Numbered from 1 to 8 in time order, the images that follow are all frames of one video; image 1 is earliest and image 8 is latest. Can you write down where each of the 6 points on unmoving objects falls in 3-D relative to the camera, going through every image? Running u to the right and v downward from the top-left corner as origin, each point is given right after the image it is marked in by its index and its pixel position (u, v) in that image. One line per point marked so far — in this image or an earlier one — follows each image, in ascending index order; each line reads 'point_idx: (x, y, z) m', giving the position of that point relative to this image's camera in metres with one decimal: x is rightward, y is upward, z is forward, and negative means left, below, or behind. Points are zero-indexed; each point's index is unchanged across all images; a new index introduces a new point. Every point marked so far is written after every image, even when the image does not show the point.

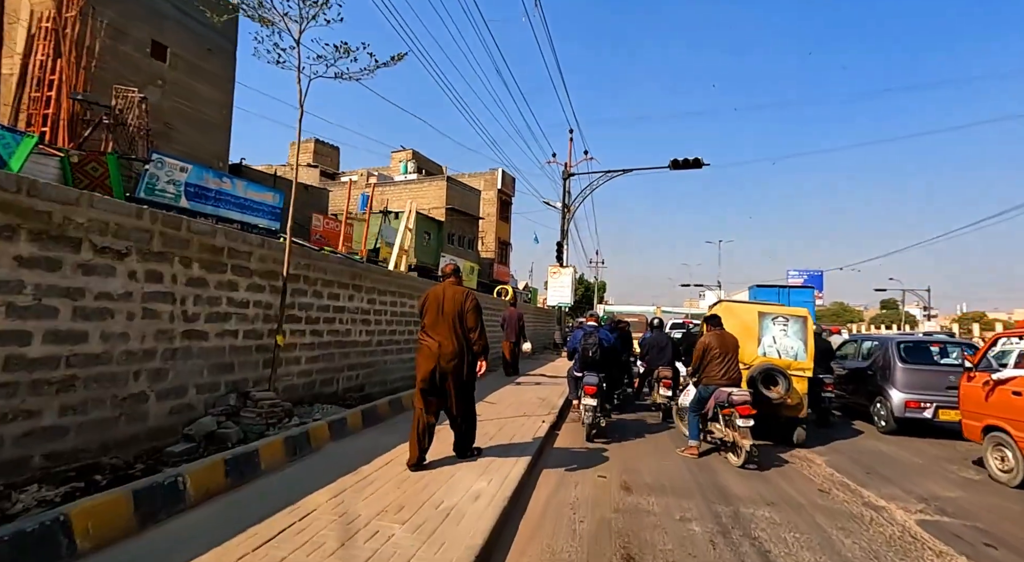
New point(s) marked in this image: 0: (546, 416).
0: (+0.5, -2.0, +8.2) m
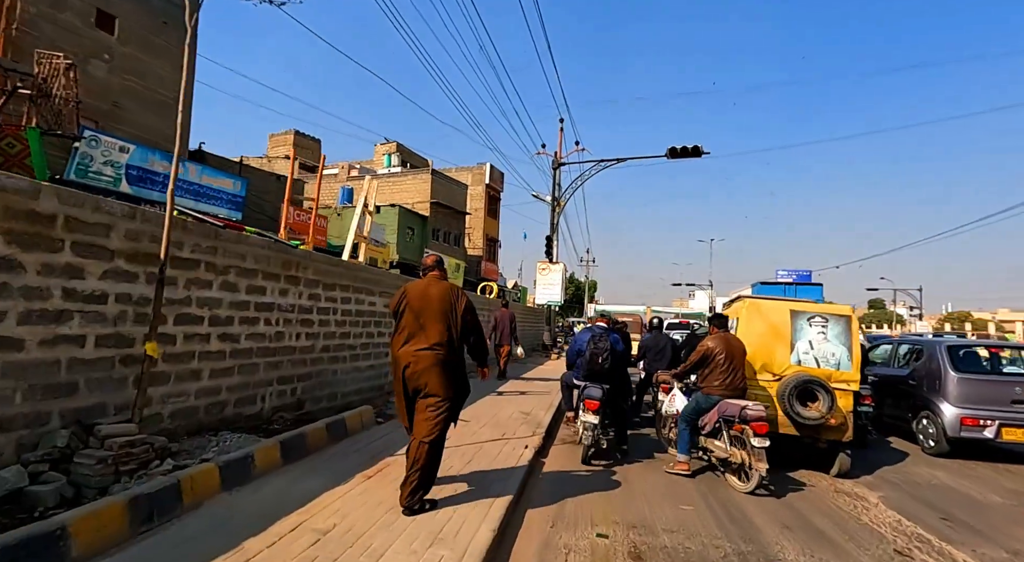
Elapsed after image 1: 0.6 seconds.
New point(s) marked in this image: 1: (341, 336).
0: (+0.2, -1.9, +6.7) m
1: (-2.2, -0.7, +6.8) m
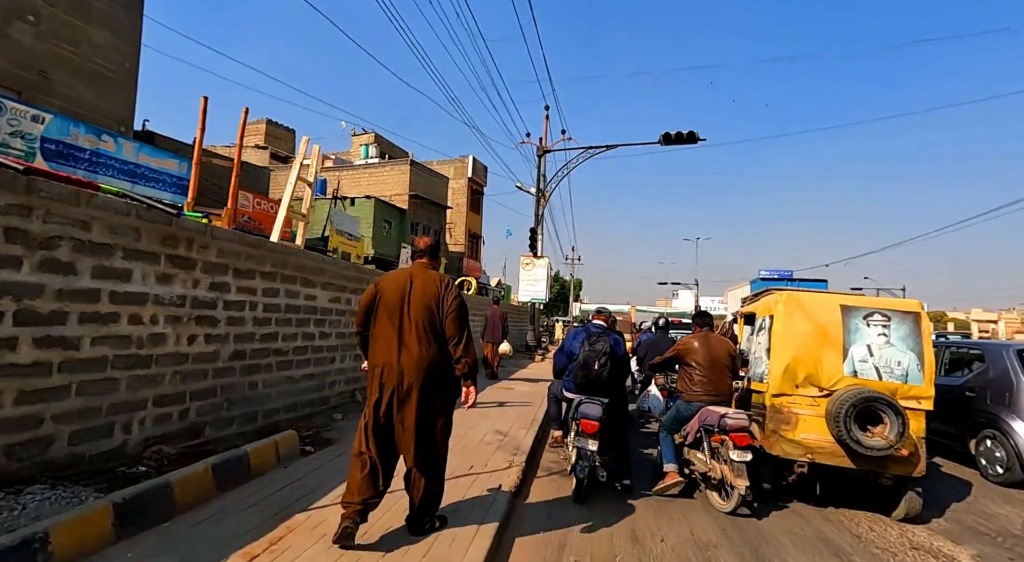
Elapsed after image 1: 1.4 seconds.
0: (0.0, -1.8, +5.3) m
1: (-2.5, -0.6, +5.2) m
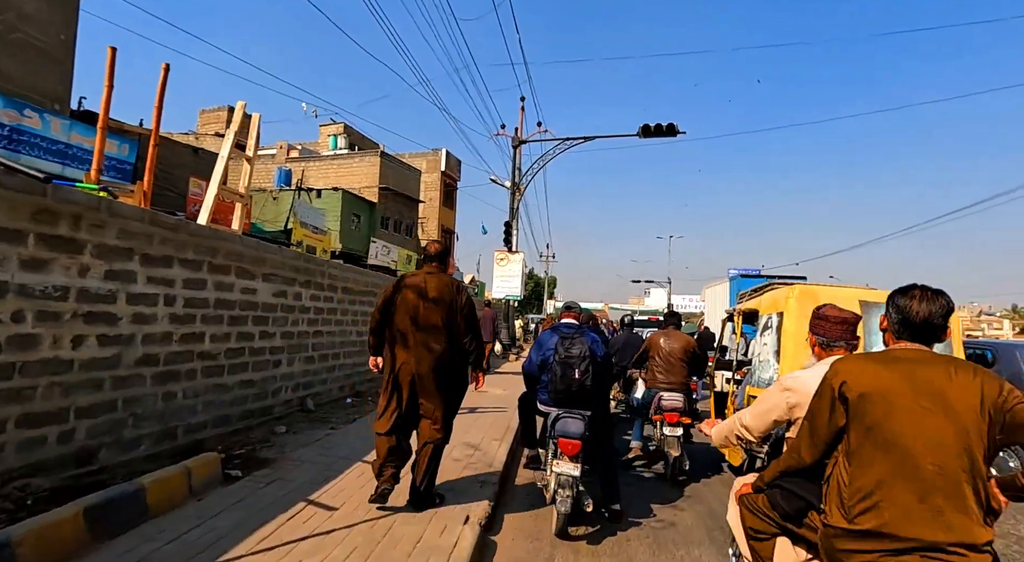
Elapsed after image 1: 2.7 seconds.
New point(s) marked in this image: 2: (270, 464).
0: (-0.3, -1.7, +4.5) m
1: (-2.7, -0.5, +4.4) m
2: (-2.0, -1.5, +4.4) m
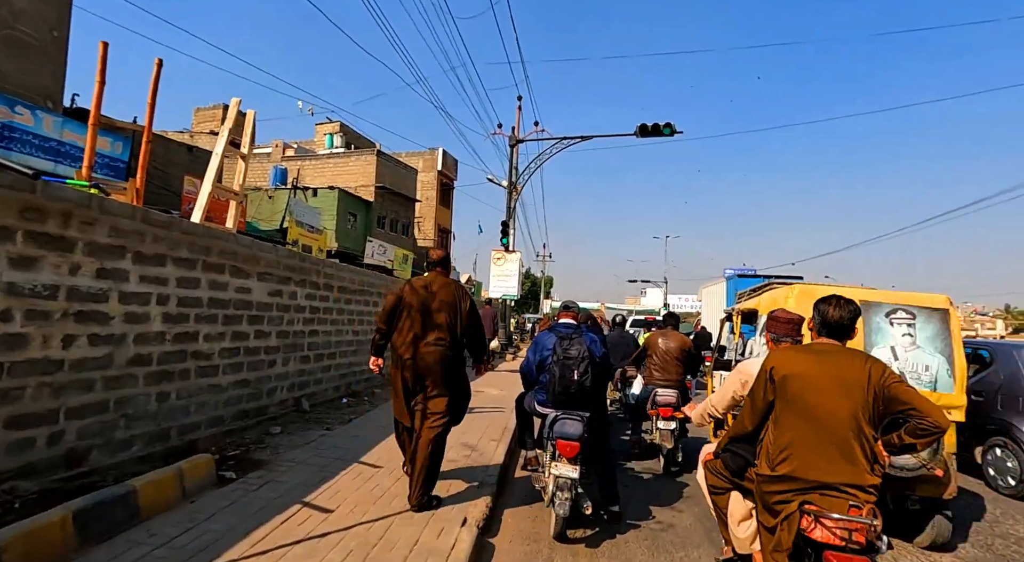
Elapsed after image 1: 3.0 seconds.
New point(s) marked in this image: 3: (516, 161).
0: (-0.3, -1.7, +4.5) m
1: (-2.7, -0.5, +4.3) m
2: (-2.0, -1.5, +4.3) m
3: (+0.1, +4.5, +19.9) m
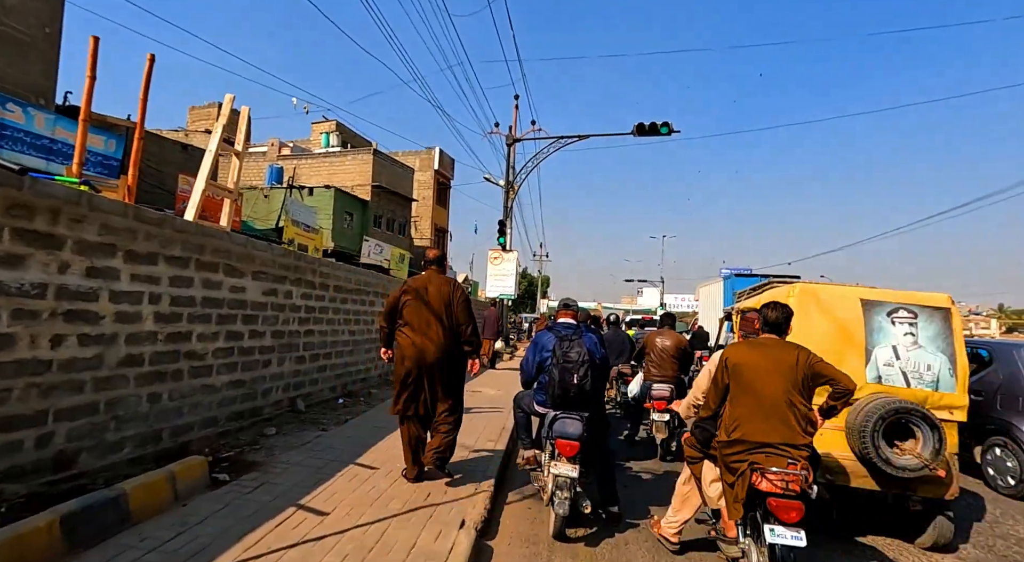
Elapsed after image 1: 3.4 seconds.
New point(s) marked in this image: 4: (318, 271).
0: (-0.3, -1.7, +4.4) m
1: (-2.8, -0.5, +4.2) m
2: (-2.0, -1.5, +4.3) m
3: (0.0, +4.5, +19.8) m
4: (-2.5, +0.1, +6.9) m
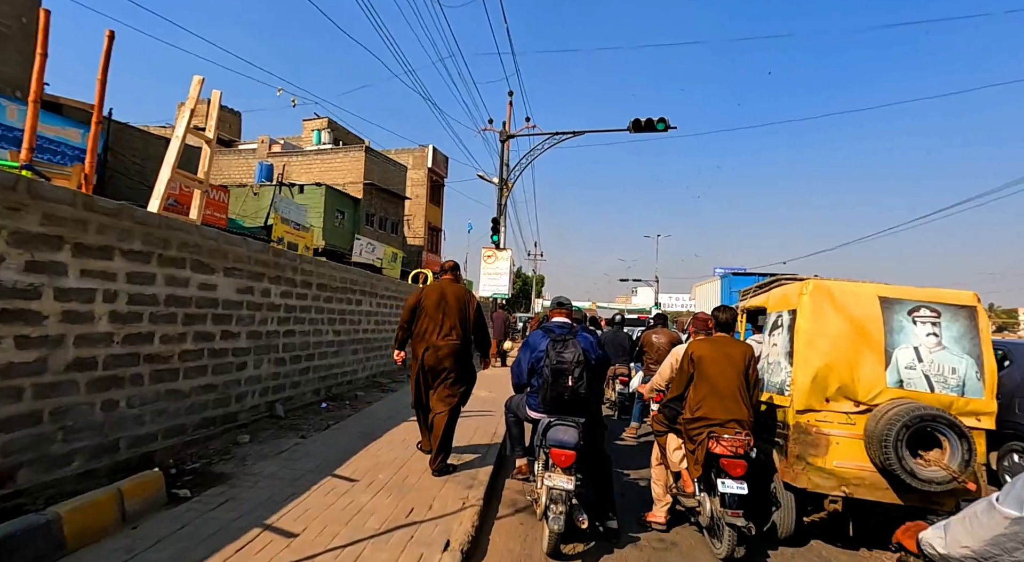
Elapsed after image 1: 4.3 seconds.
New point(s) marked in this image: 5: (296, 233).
0: (-0.4, -1.7, +4.1) m
1: (-2.8, -0.4, +3.9) m
2: (-2.1, -1.5, +3.9) m
3: (-0.2, +4.5, +19.5) m
4: (-2.6, +0.2, +6.6) m
5: (-8.0, +1.8, +19.7) m
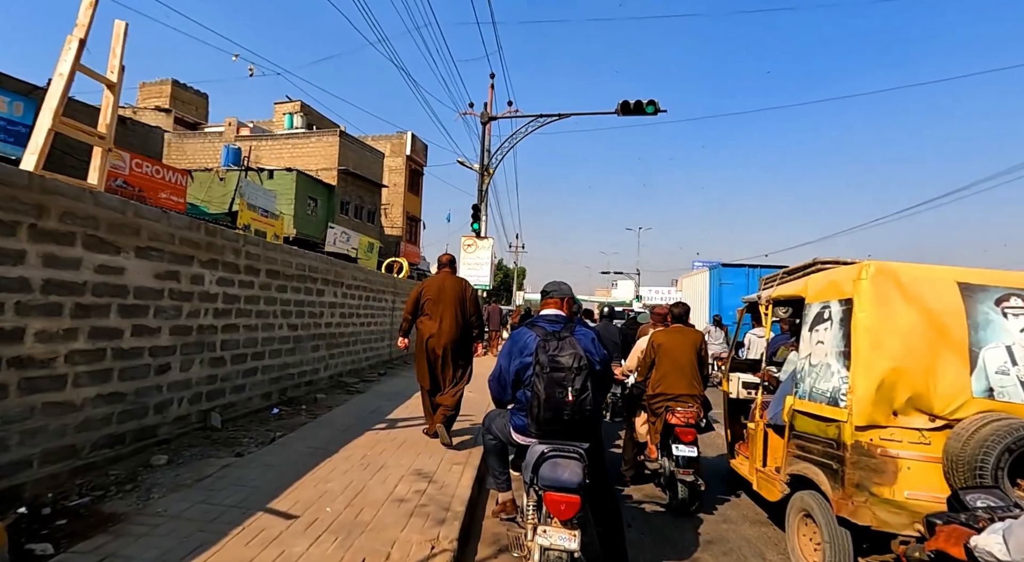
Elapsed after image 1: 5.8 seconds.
0: (-0.5, -1.6, +3.2) m
1: (-2.9, -0.3, +2.9) m
2: (-2.2, -1.3, +3.0) m
3: (-0.8, +4.9, +18.5) m
4: (-2.8, +0.3, +5.6) m
5: (-8.7, +2.1, +18.5) m
